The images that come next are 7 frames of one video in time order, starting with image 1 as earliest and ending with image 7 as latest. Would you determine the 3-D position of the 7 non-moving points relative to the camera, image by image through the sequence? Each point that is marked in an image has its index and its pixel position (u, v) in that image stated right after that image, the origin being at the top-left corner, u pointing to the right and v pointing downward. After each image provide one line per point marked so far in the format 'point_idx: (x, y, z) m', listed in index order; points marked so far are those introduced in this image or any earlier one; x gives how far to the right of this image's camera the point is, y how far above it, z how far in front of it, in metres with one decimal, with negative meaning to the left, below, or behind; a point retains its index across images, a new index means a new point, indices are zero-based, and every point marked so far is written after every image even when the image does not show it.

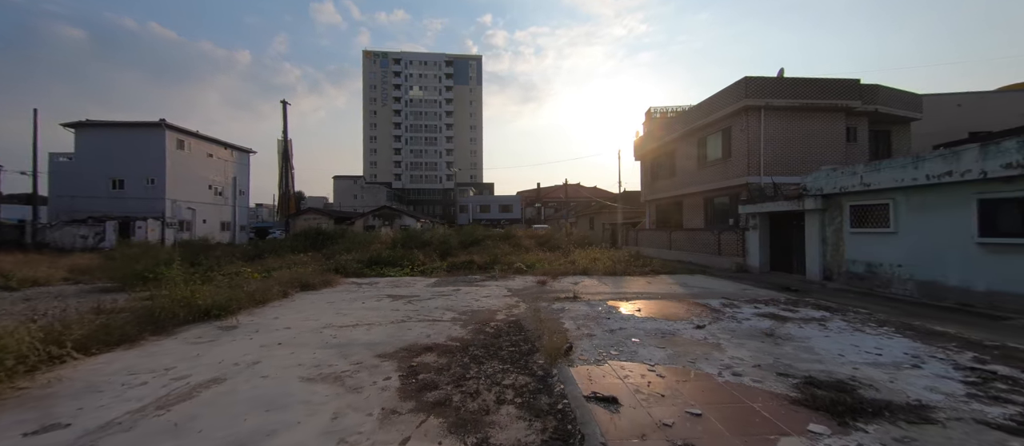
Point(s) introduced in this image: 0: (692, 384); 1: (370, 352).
0: (+1.5, -1.3, +2.9) m
1: (-1.5, -1.4, +3.7) m
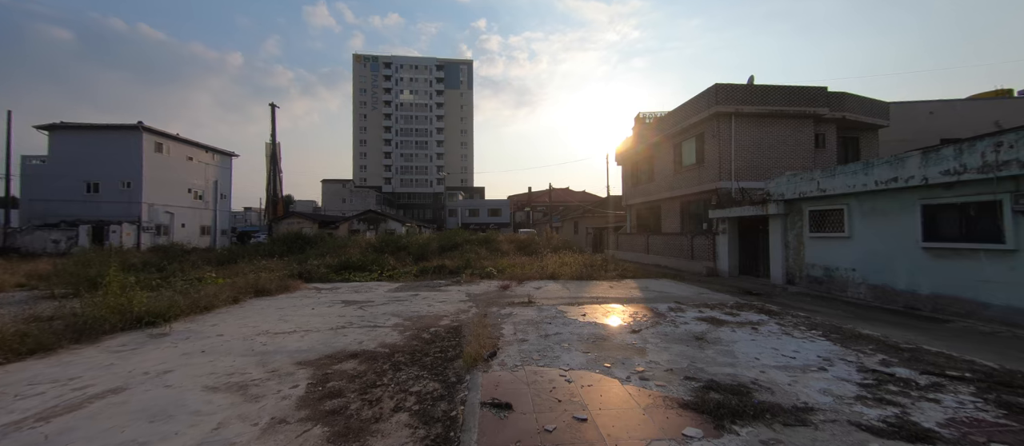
0: (+0.7, -1.4, +2.9) m
1: (-2.3, -1.4, +3.7) m
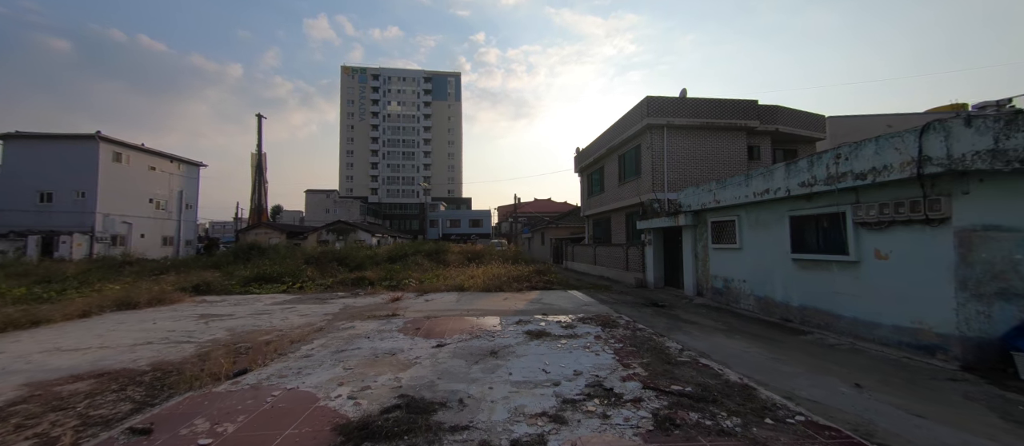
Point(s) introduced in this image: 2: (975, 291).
0: (-1.8, -1.5, +2.8) m
1: (-4.8, -1.5, +3.5) m
2: (+6.0, -0.9, +4.6) m
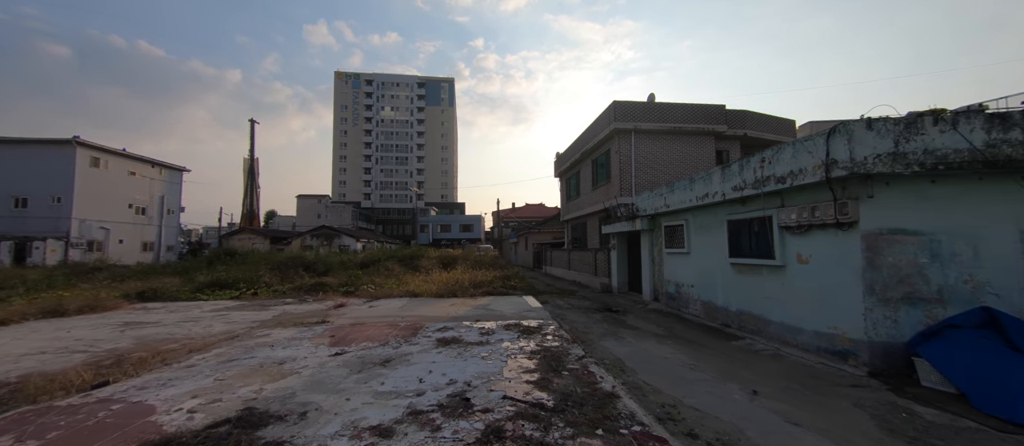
0: (-3.1, -1.5, +2.7) m
1: (-6.1, -1.6, +3.3) m
2: (+4.7, -0.9, +4.5) m
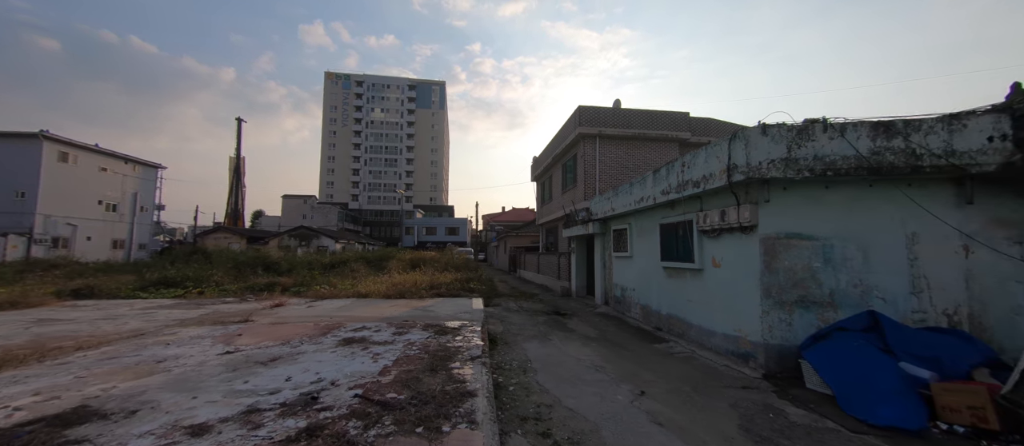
0: (-4.3, -1.4, +2.6) m
1: (-7.3, -1.5, +3.2) m
2: (+3.4, -1.0, +4.6) m
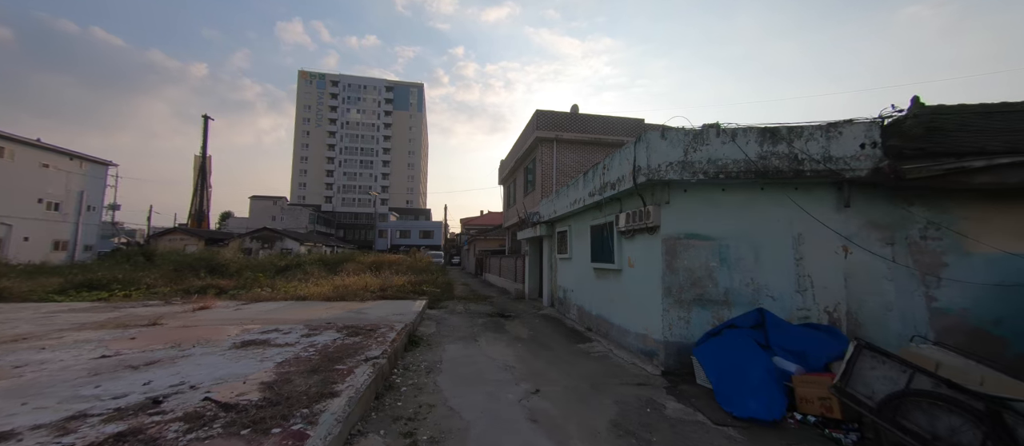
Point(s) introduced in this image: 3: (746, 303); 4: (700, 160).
0: (-5.4, -1.3, +2.3) m
1: (-8.5, -1.4, +2.7) m
2: (+2.2, -1.0, +4.7) m
3: (+3.0, -1.0, +4.7) m
4: (+2.4, +0.8, +4.6) m
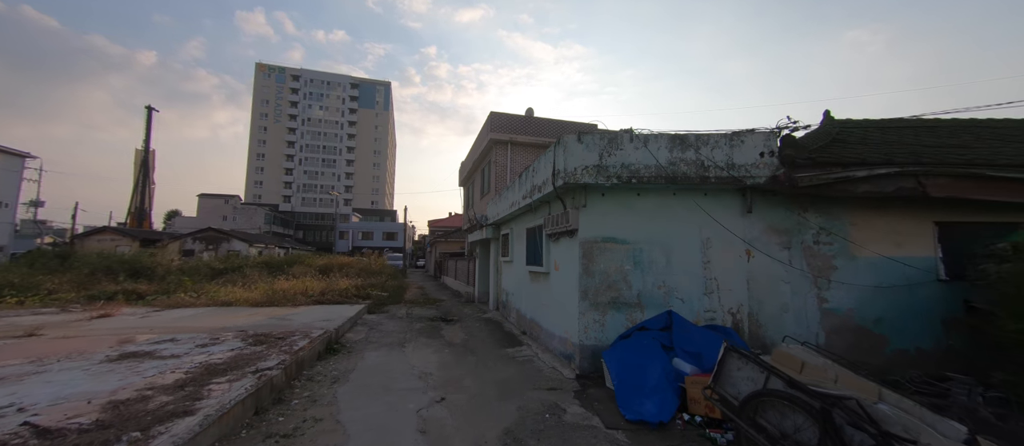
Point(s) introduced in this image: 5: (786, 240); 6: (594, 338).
0: (-6.3, -1.3, +1.7) m
1: (-9.4, -1.3, +1.8) m
2: (+1.1, -1.0, +4.8) m
3: (+1.9, -1.1, +4.7) m
4: (+1.3, +0.8, +4.6) m
5: (+3.6, -0.2, +4.7) m
6: (+1.1, -1.5, +4.7) m
